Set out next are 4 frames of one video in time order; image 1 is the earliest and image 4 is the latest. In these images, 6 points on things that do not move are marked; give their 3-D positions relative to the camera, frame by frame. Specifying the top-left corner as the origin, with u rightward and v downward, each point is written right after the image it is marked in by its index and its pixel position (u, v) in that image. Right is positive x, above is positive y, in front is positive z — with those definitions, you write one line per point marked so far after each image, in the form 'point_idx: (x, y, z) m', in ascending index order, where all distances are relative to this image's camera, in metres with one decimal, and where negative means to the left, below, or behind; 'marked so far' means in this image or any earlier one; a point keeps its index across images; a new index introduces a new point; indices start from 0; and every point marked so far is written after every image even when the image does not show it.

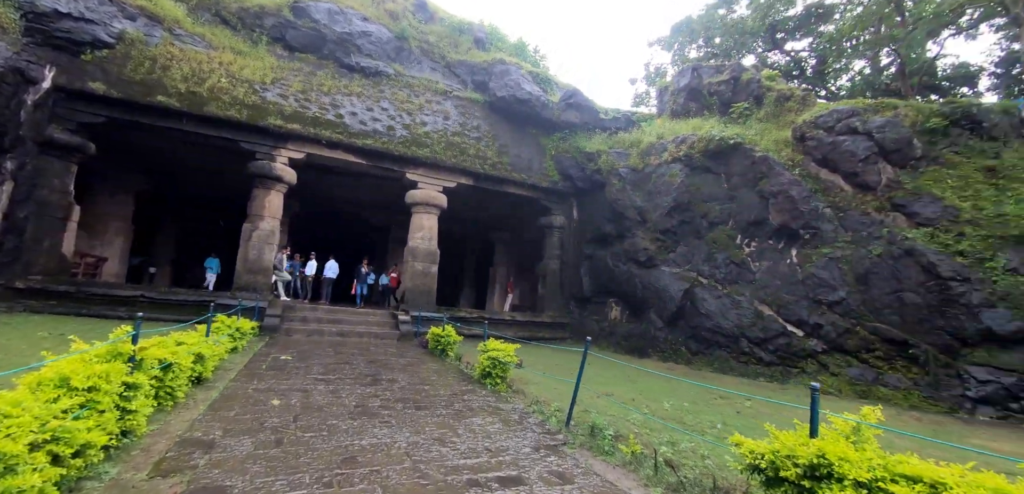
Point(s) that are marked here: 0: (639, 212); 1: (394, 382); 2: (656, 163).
0: (+3.3, +0.9, +11.8) m
1: (-1.3, -1.6, +5.1) m
2: (+3.8, +2.2, +11.8) m
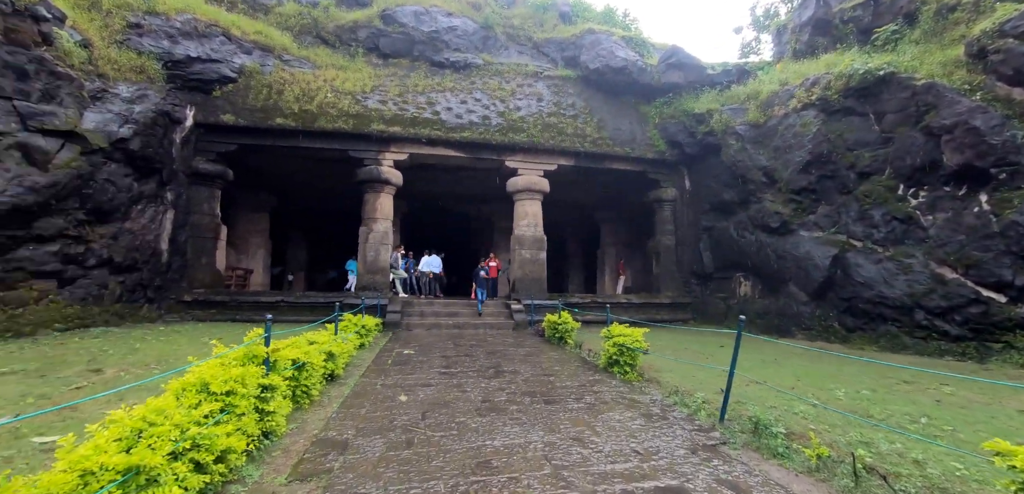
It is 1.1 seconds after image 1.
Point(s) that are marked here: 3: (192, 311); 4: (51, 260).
0: (+5.8, +1.7, +10.3) m
1: (+0.1, -1.4, +4.8) m
2: (+6.2, +3.1, +10.2) m
3: (-6.9, -1.4, +9.5) m
4: (-7.4, -0.2, +7.1) m
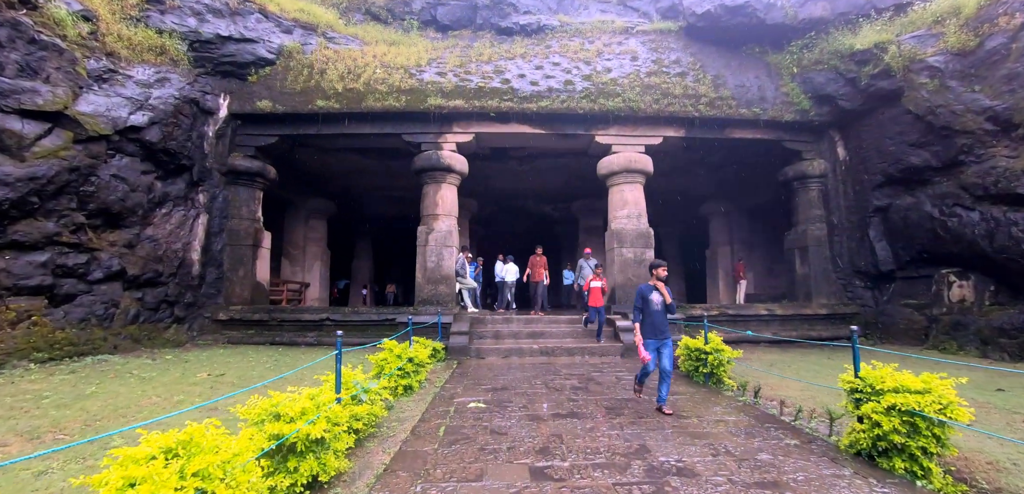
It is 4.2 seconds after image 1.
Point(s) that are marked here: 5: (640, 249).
0: (+7.4, +2.0, +6.8) m
1: (+0.9, -1.2, +2.3) m
2: (+7.7, +3.4, +6.7) m
3: (-5.1, -1.6, +8.0) m
4: (-6.1, -0.3, +5.7) m
5: (+2.4, 0.0, +8.5) m
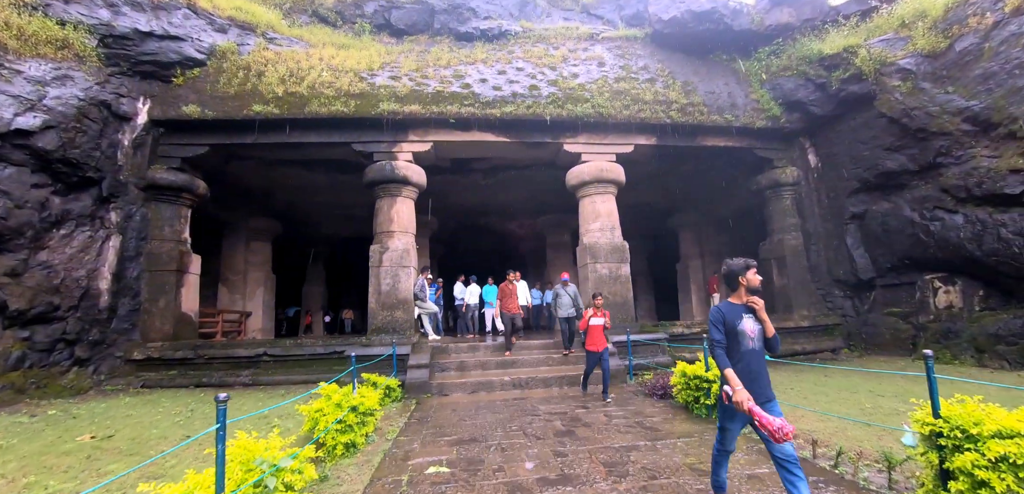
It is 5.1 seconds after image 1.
0: (+6.8, +2.0, +6.7) m
1: (+0.9, -1.2, +1.5) m
2: (+7.1, +3.3, +6.6) m
3: (-5.6, -1.9, +6.7) m
4: (-6.4, -0.6, +4.5) m
5: (+1.8, -0.3, +7.9) m
